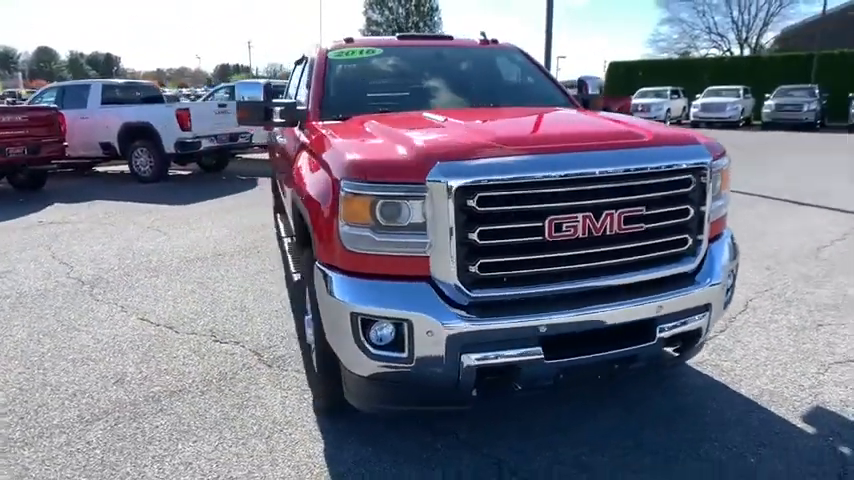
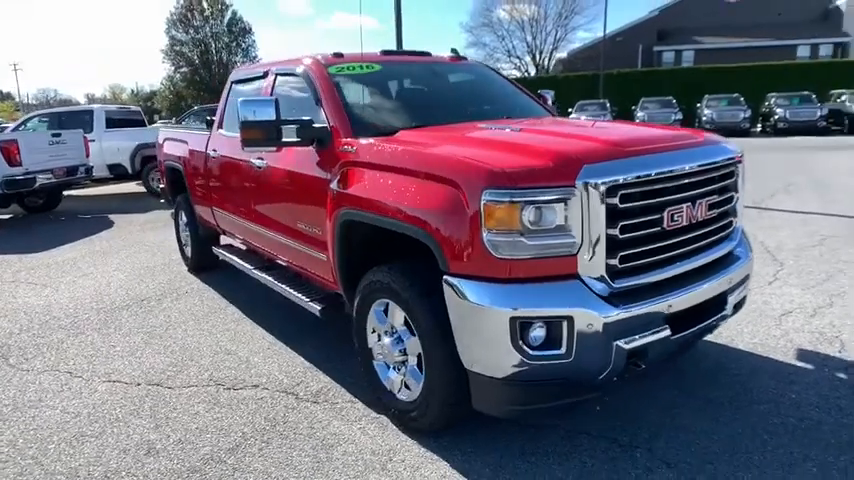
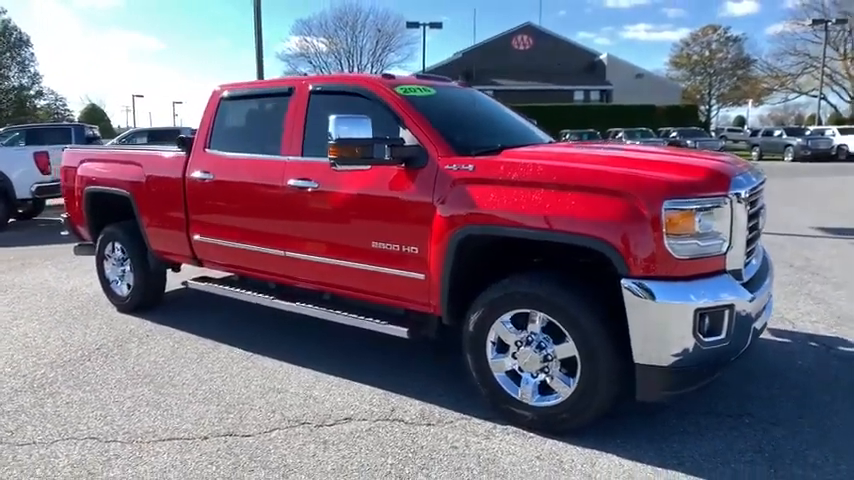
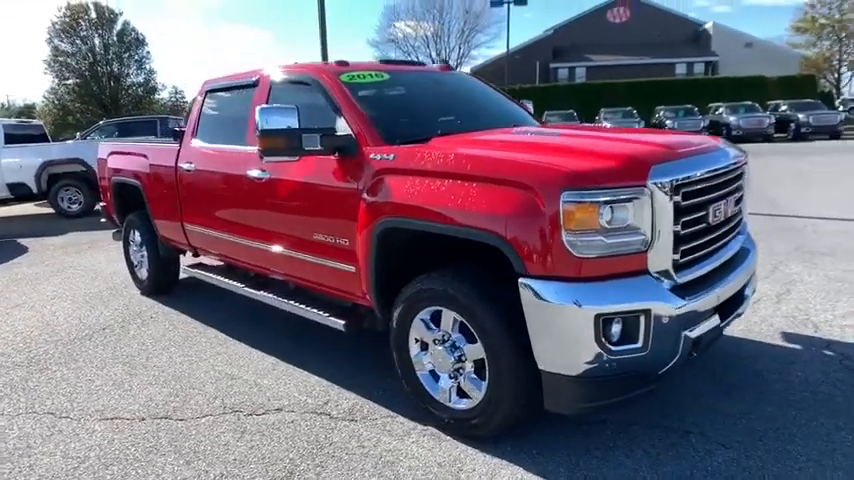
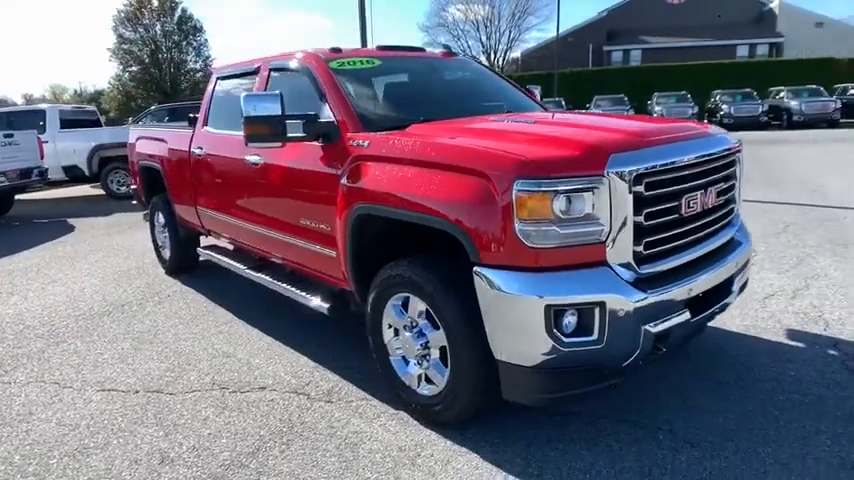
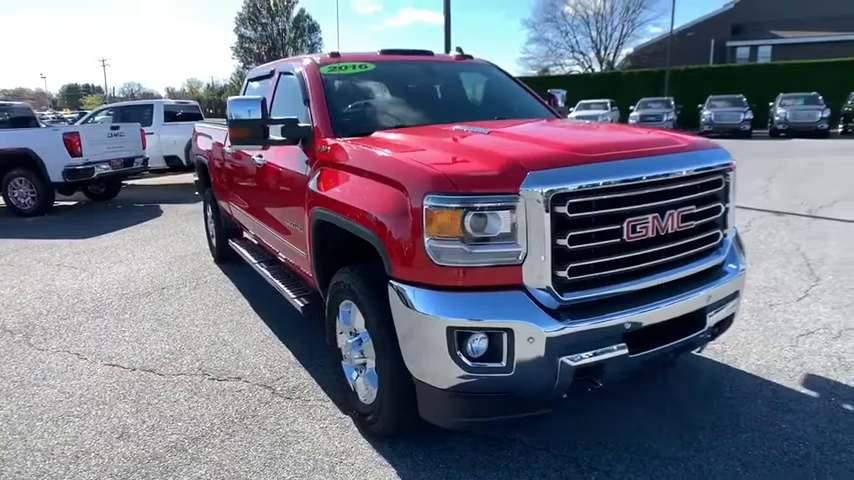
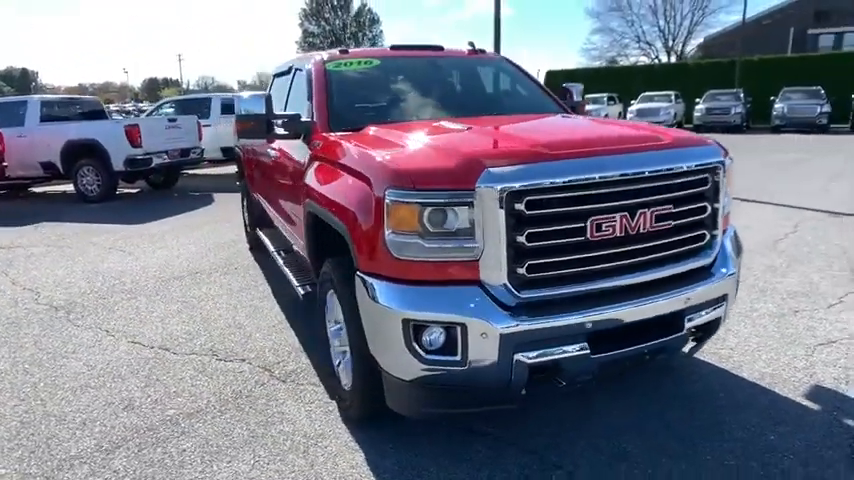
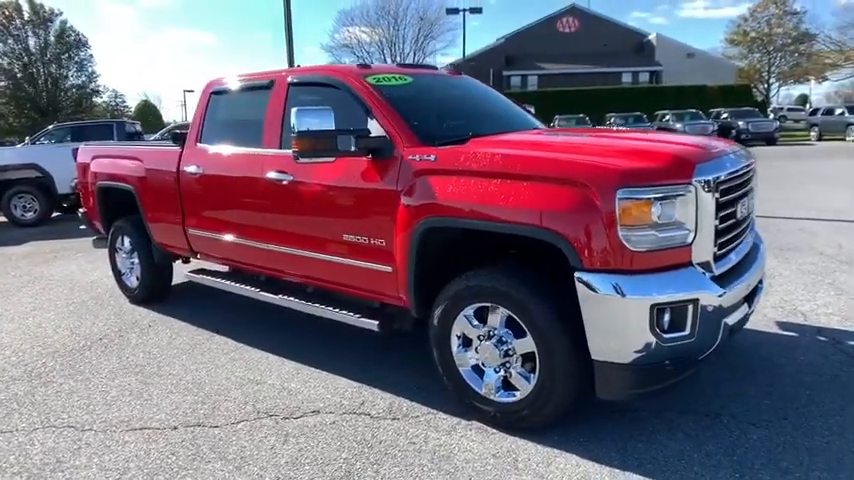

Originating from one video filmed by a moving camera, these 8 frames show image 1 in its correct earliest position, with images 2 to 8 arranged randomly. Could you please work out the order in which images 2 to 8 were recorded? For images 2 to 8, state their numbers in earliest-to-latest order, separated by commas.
7, 6, 2, 5, 4, 8, 3
